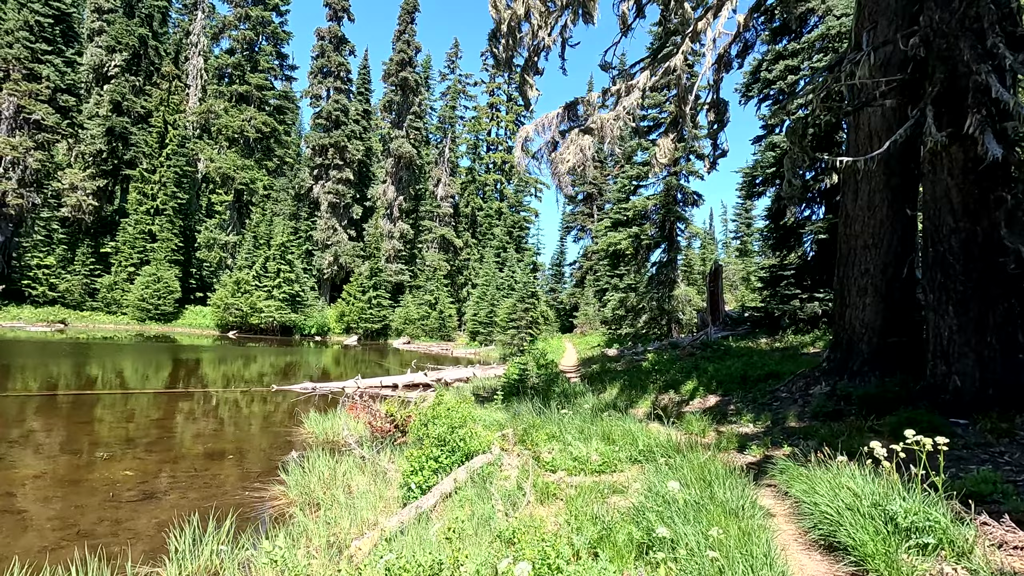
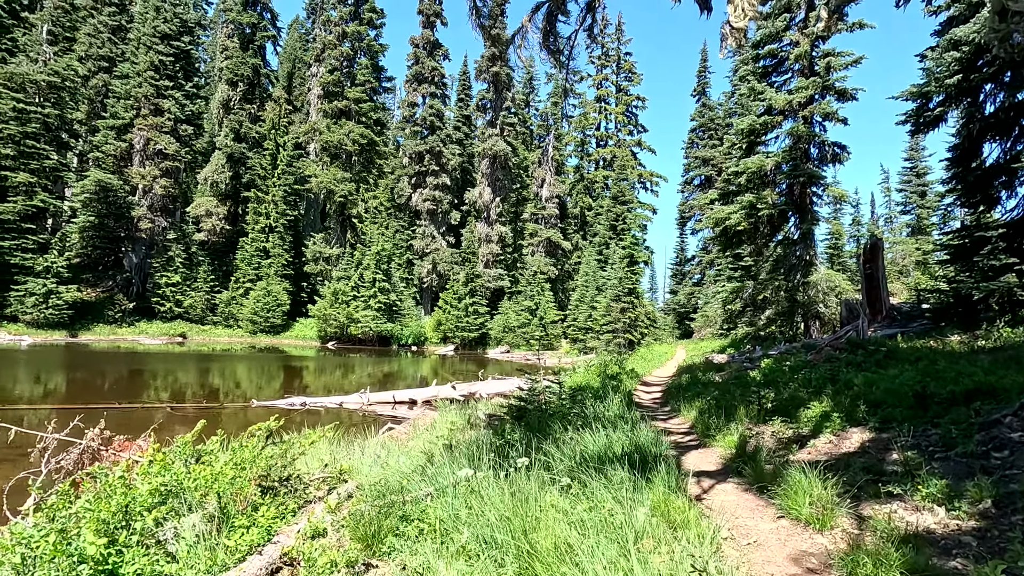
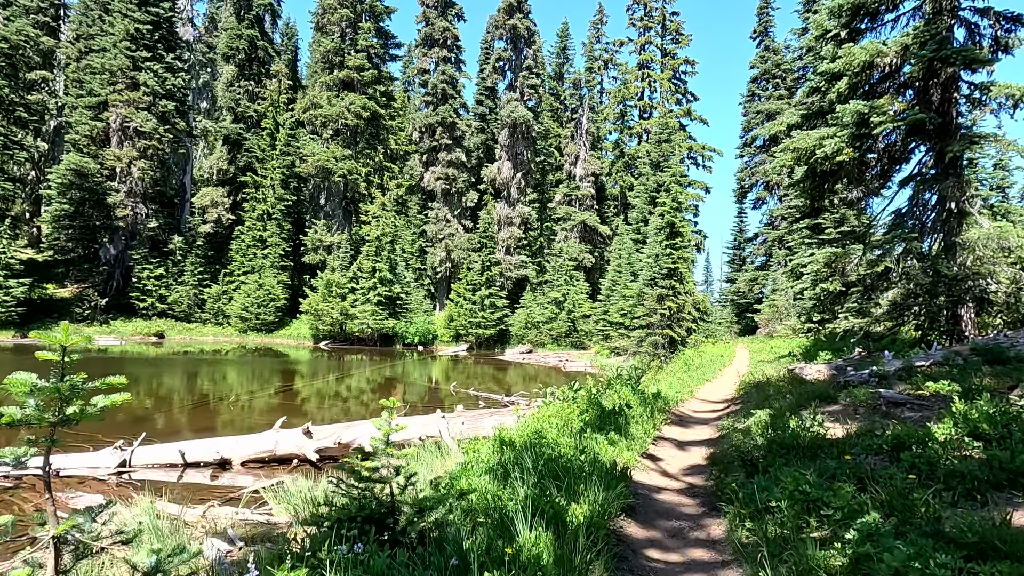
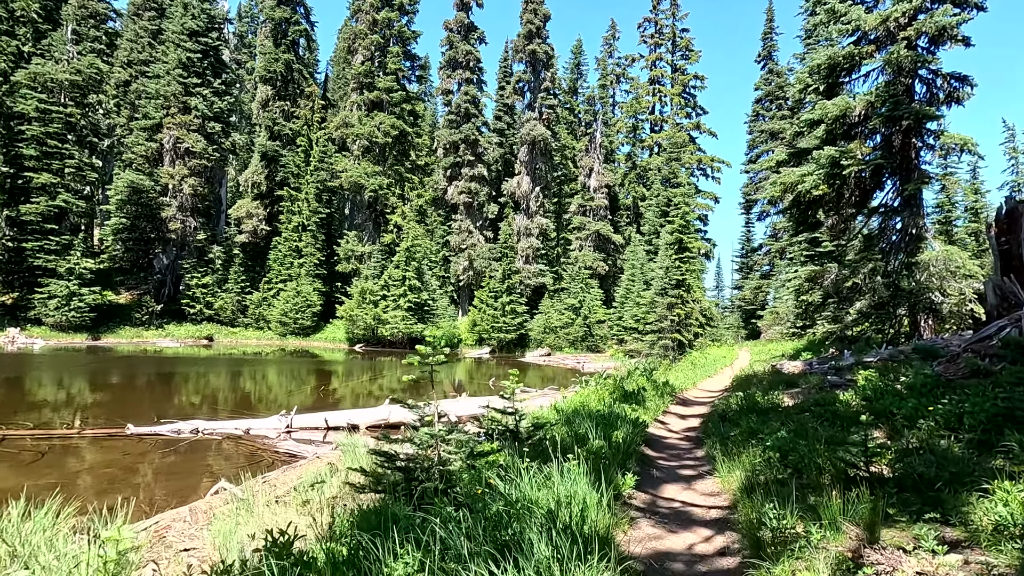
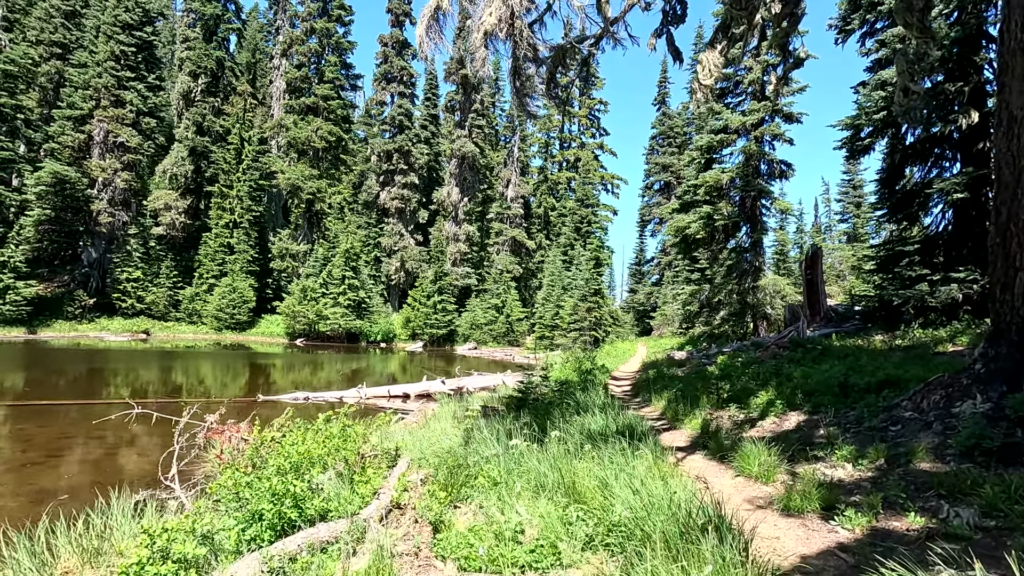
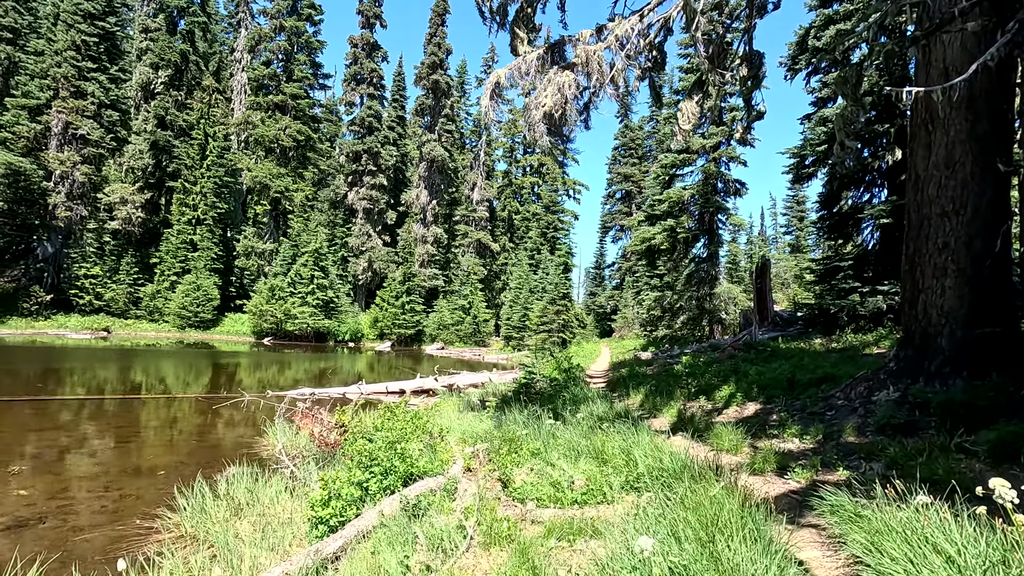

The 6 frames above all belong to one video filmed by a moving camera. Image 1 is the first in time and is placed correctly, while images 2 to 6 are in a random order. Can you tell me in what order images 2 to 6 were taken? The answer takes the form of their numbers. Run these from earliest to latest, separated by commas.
6, 5, 2, 4, 3
